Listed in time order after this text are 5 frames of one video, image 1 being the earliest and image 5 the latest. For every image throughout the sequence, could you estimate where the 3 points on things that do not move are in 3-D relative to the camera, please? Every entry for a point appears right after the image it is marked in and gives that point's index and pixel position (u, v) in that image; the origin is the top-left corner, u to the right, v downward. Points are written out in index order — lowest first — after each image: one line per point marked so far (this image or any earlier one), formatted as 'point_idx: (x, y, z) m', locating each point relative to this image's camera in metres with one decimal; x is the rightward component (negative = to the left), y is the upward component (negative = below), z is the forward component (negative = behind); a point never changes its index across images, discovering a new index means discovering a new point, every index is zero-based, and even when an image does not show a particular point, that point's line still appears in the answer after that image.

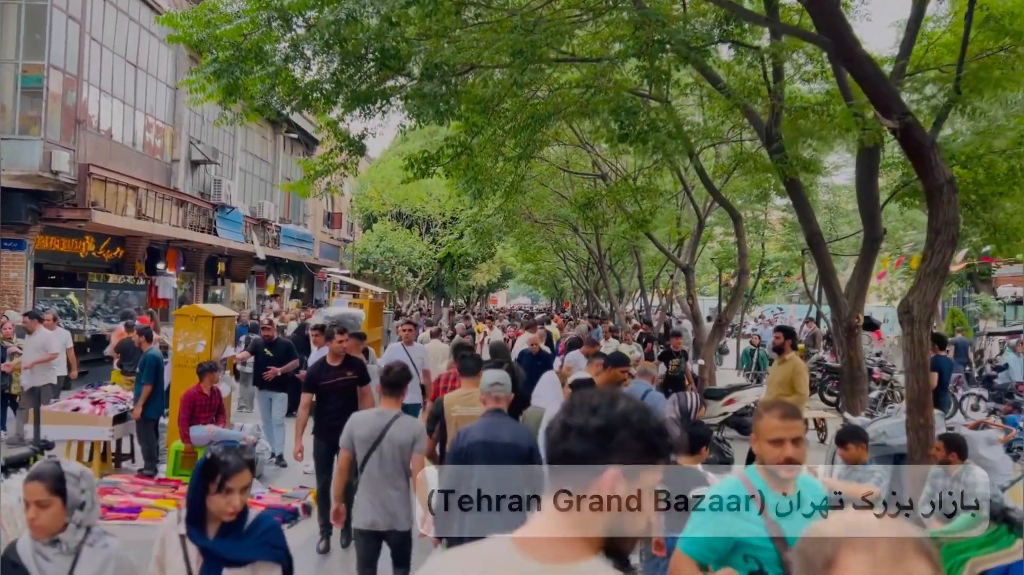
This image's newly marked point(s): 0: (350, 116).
0: (-1.8, +1.9, +10.2) m
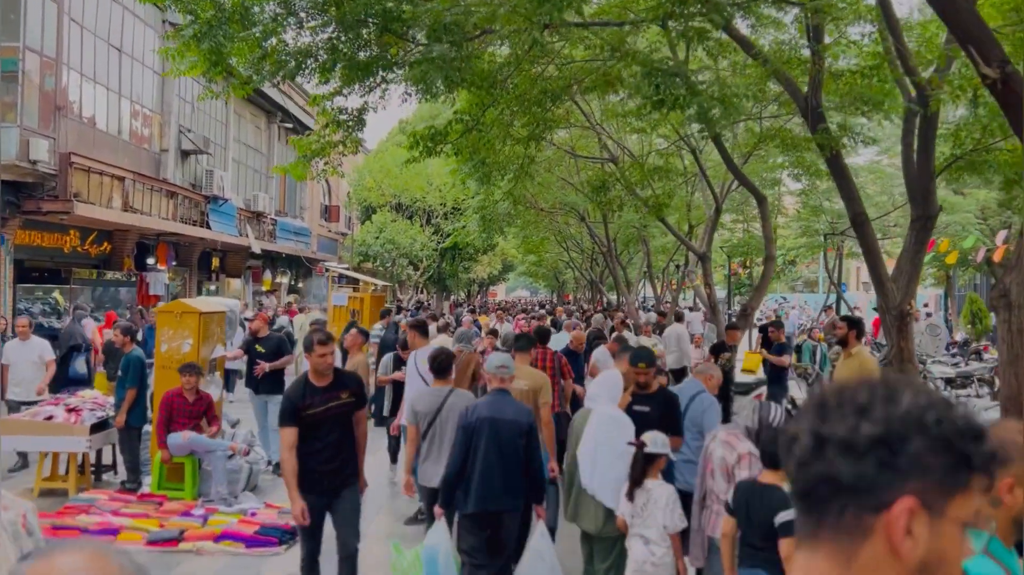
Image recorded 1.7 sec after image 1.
0: (-1.7, +2.0, +9.2) m
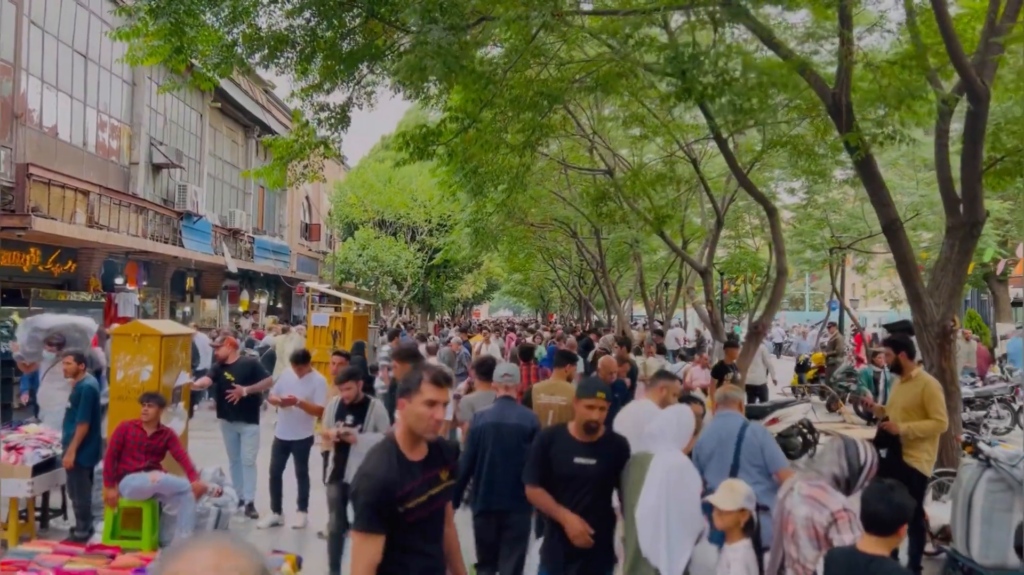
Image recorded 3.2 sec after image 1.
0: (-1.7, +1.9, +8.2) m
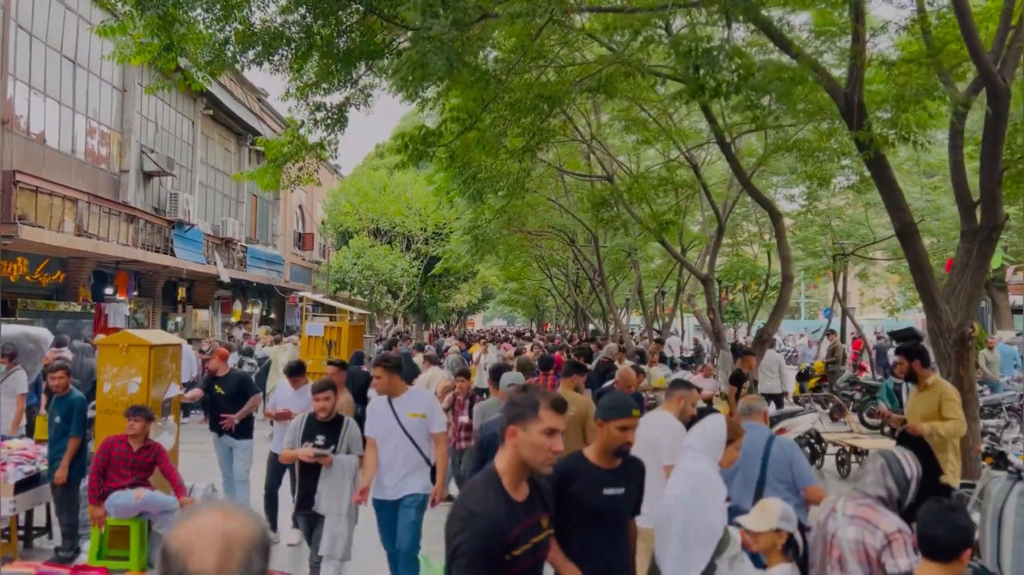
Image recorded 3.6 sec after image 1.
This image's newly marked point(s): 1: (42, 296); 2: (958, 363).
0: (-1.6, +1.8, +7.9) m
1: (-9.2, -0.2, +17.6) m
2: (+4.2, -0.7, +8.5) m
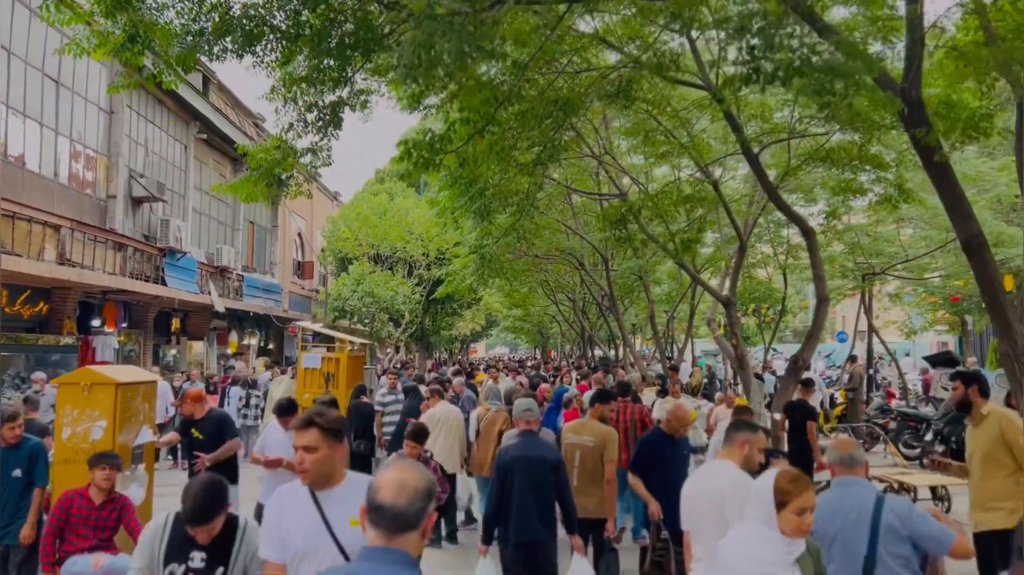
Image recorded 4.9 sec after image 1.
0: (-1.5, +1.6, +7.0) m
1: (-9.0, -0.8, +16.6) m
2: (+4.4, -0.9, +7.5) m
